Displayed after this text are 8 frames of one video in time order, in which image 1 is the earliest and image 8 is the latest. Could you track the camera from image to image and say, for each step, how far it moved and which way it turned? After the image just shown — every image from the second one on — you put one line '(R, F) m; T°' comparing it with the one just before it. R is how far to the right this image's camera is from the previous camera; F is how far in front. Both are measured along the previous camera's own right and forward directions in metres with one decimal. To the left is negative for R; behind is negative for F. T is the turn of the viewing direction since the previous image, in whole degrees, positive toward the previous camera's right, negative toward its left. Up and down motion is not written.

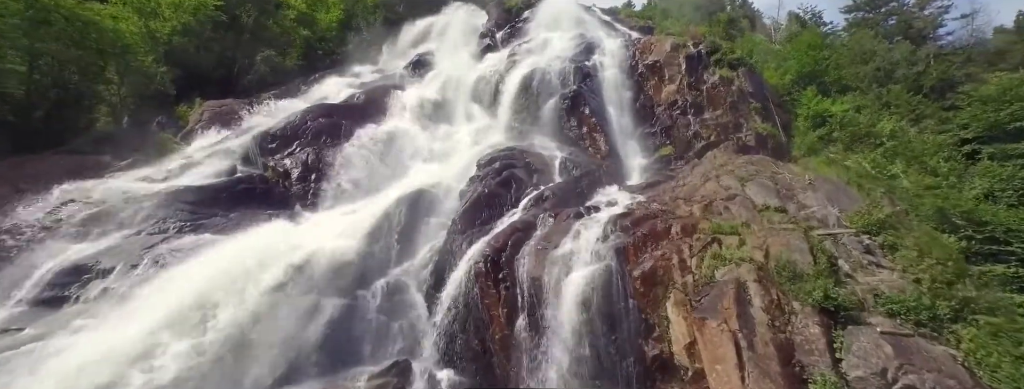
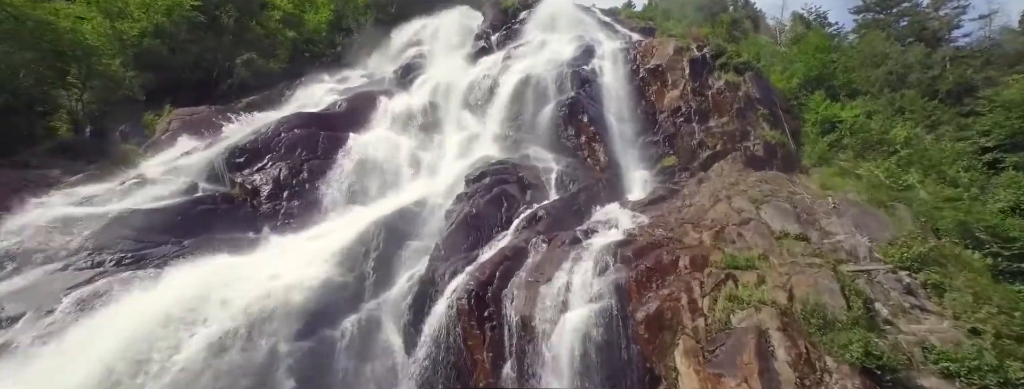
(+0.3, +1.3) m; 0°
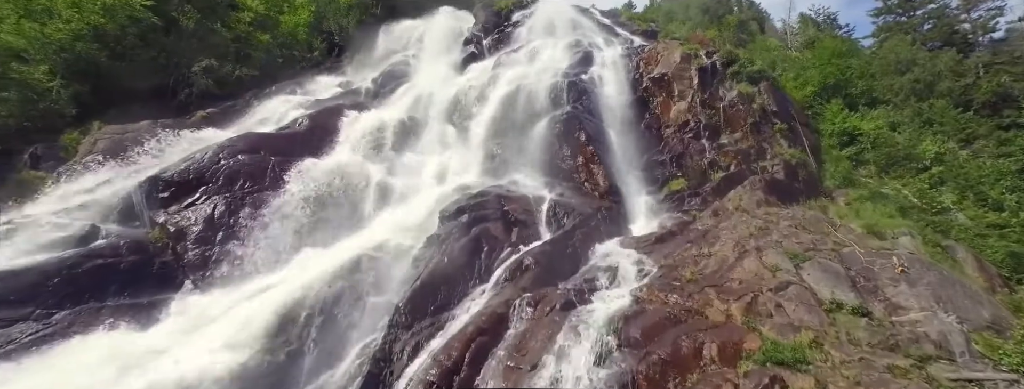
(+0.5, +2.5) m; 0°
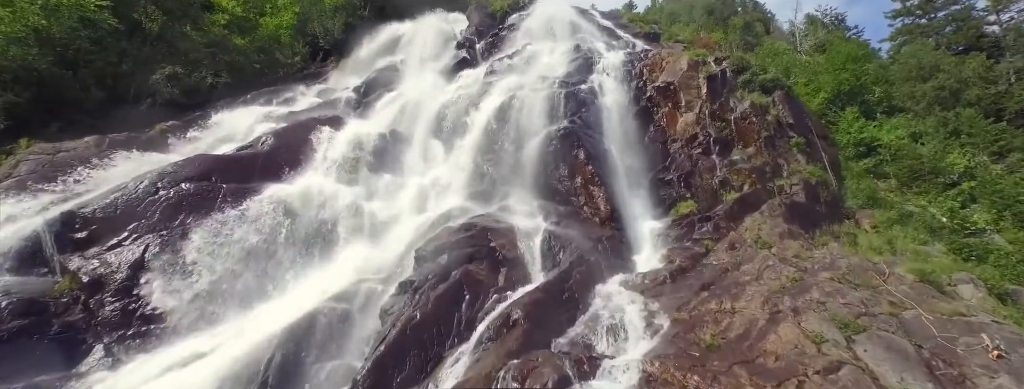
(+0.3, +1.8) m; 0°
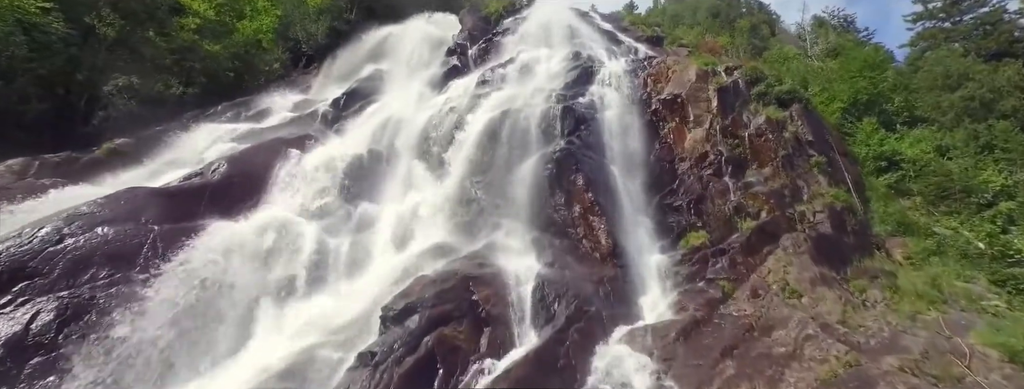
(+0.3, +1.8) m; 0°
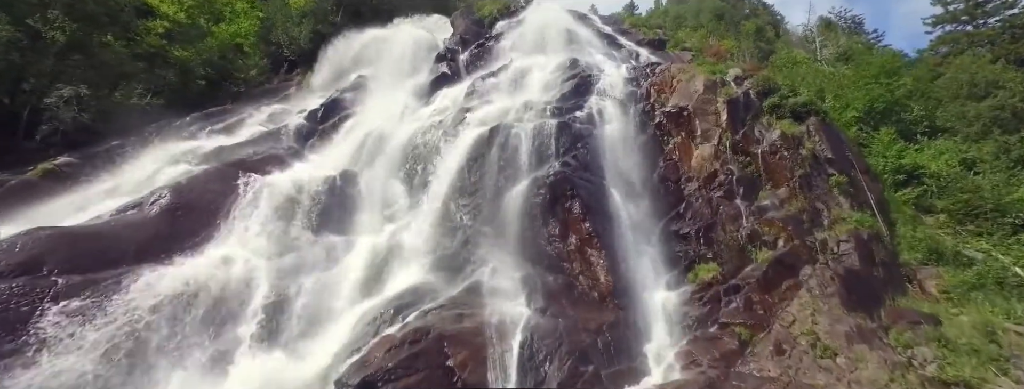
(+0.4, +1.6) m; 0°
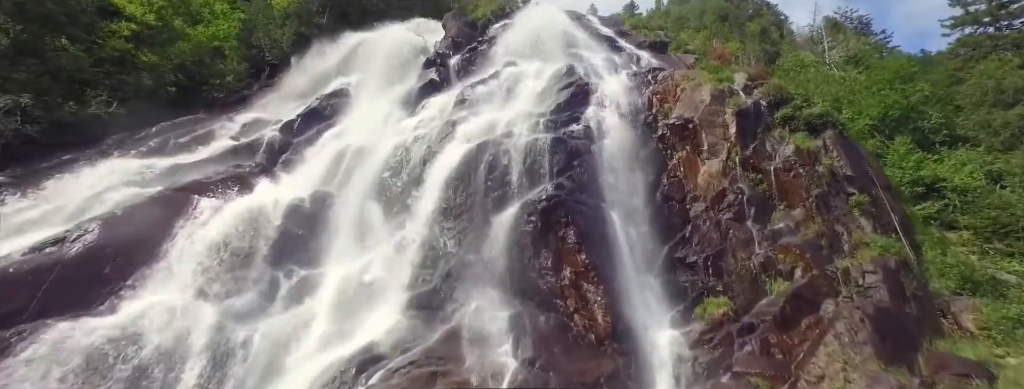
(+0.3, +1.4) m; 0°
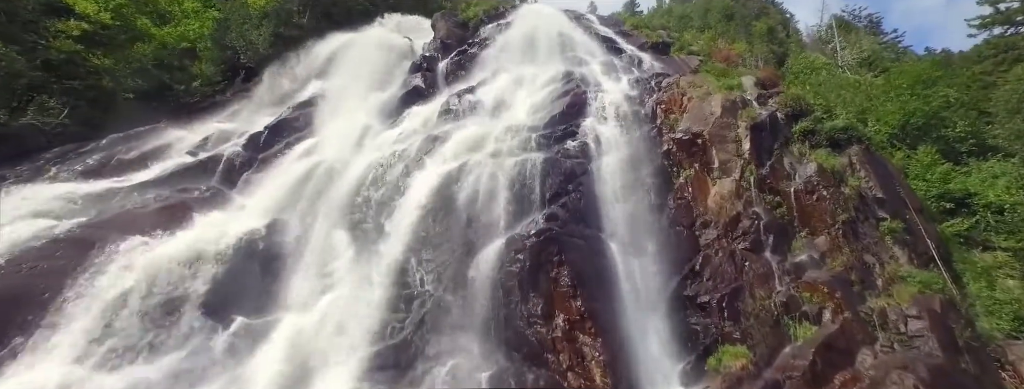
(+0.4, +1.7) m; 0°
